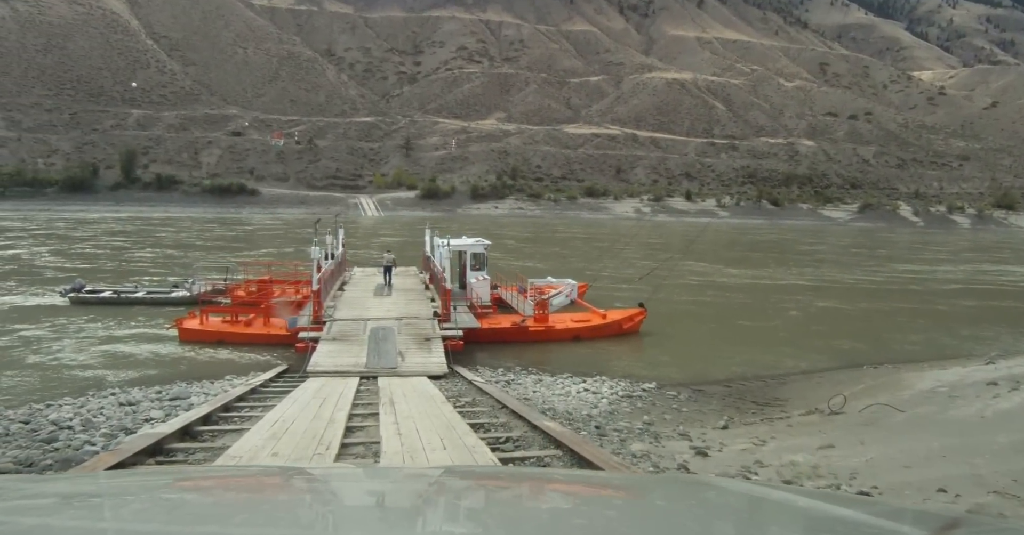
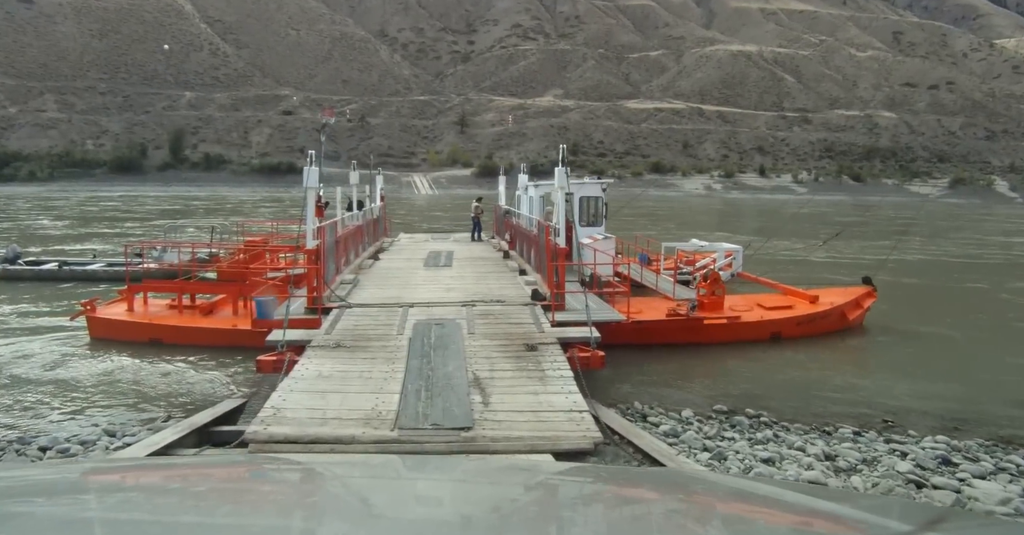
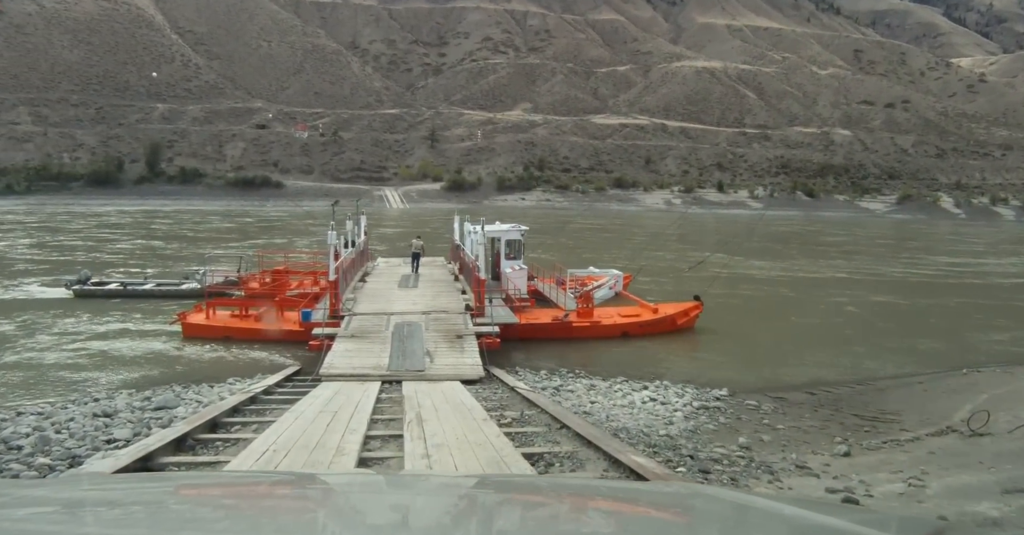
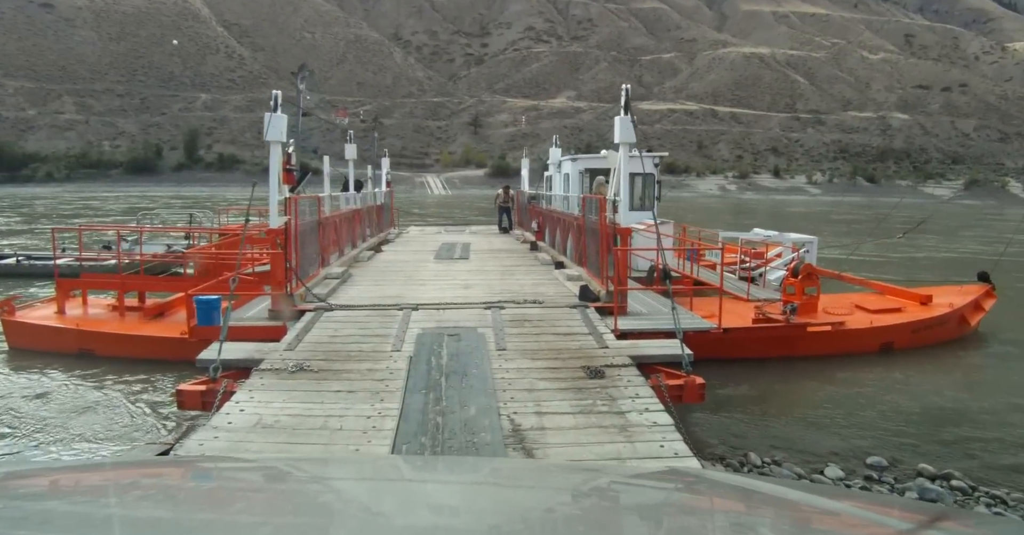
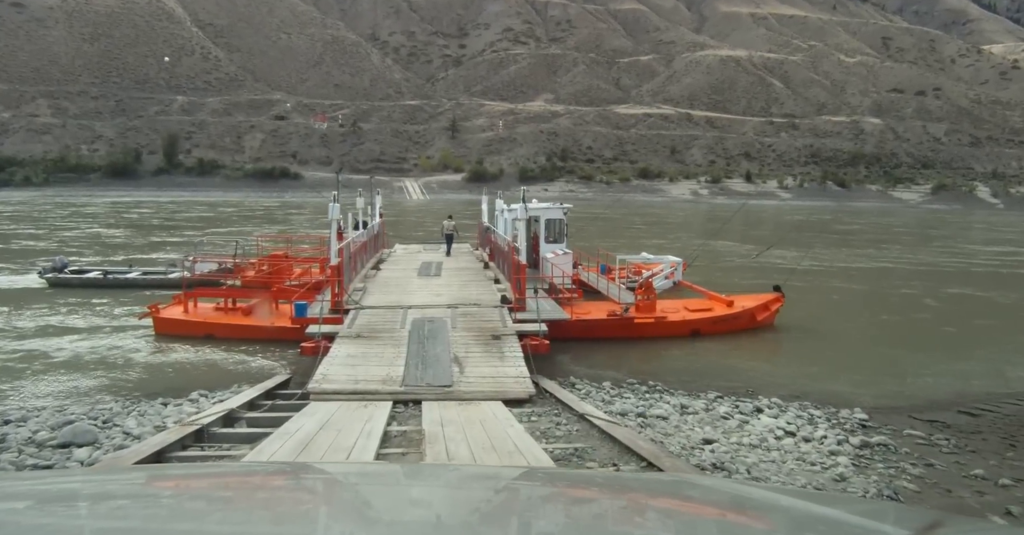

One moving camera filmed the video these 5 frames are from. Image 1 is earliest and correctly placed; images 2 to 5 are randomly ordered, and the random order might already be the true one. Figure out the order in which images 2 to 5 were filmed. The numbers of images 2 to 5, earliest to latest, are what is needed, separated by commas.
3, 5, 2, 4
